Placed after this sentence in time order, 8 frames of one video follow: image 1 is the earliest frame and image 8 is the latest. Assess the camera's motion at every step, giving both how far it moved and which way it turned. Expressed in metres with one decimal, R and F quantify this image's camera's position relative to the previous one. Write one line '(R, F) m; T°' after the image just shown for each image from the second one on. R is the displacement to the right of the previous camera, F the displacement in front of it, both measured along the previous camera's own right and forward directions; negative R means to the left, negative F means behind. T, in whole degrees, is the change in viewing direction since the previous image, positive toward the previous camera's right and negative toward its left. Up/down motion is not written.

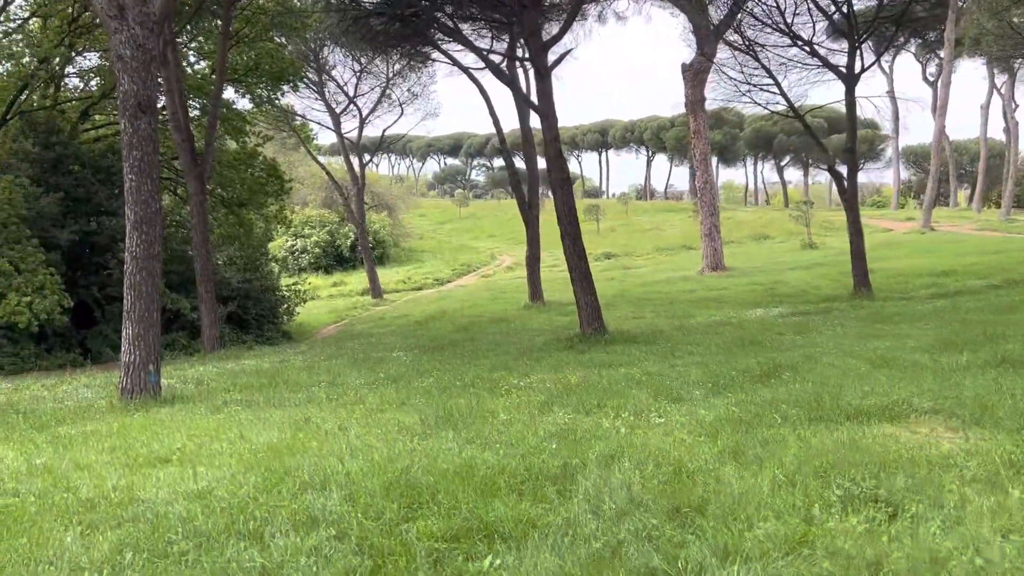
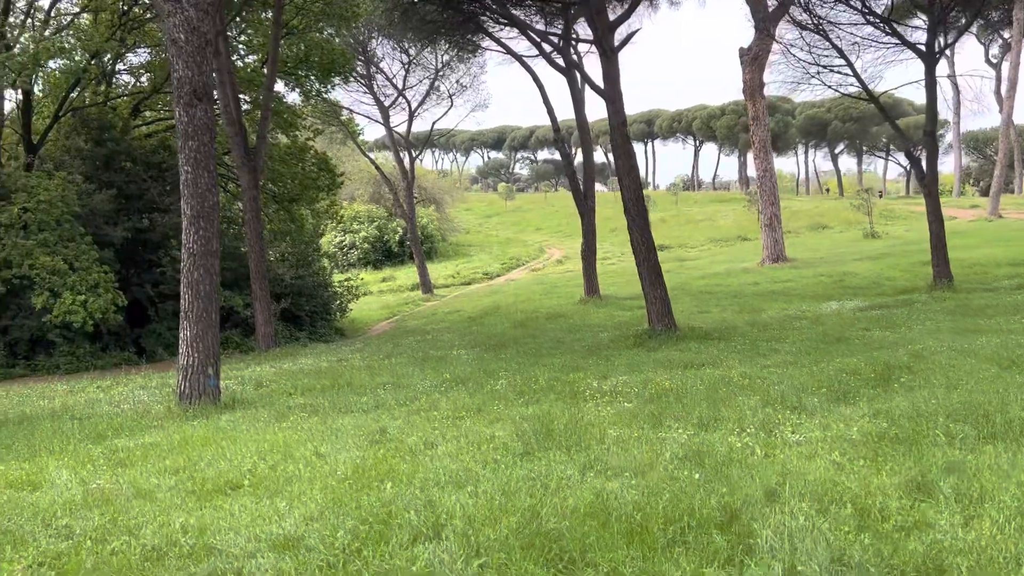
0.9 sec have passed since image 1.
(-0.4, +0.7) m; -3°
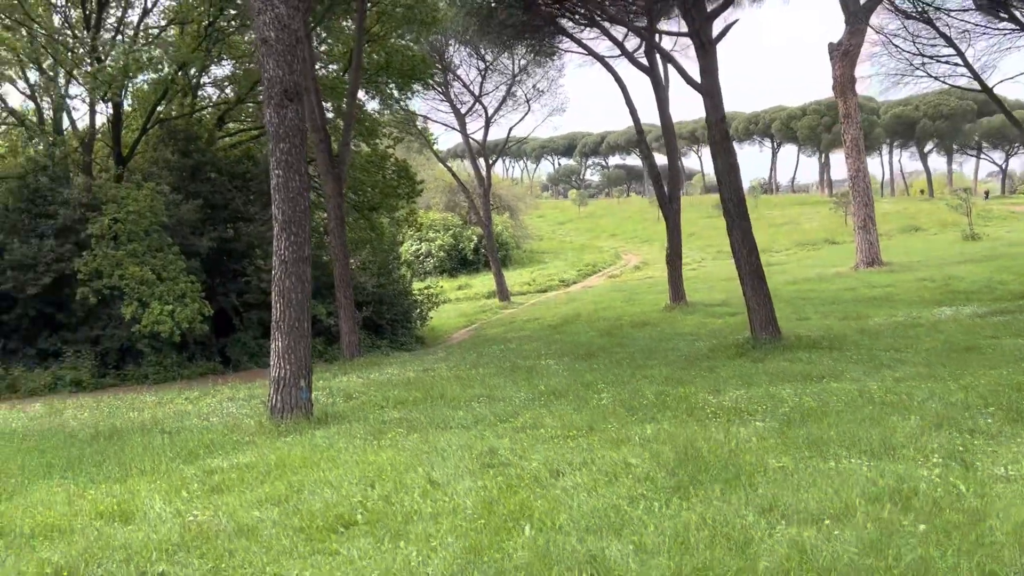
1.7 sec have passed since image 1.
(-0.4, +0.6) m; -5°
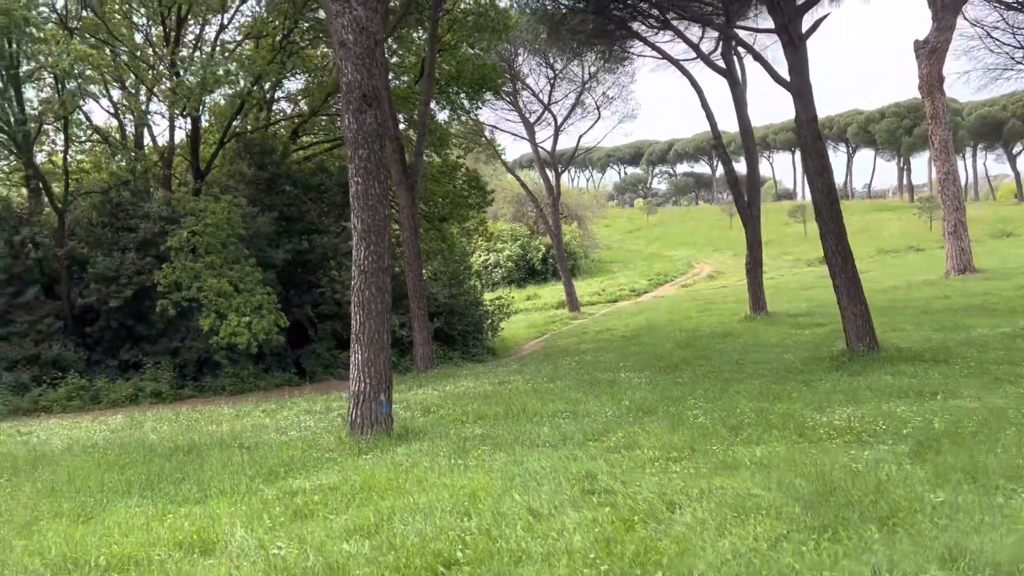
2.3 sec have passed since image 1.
(-0.2, +0.4) m; -4°
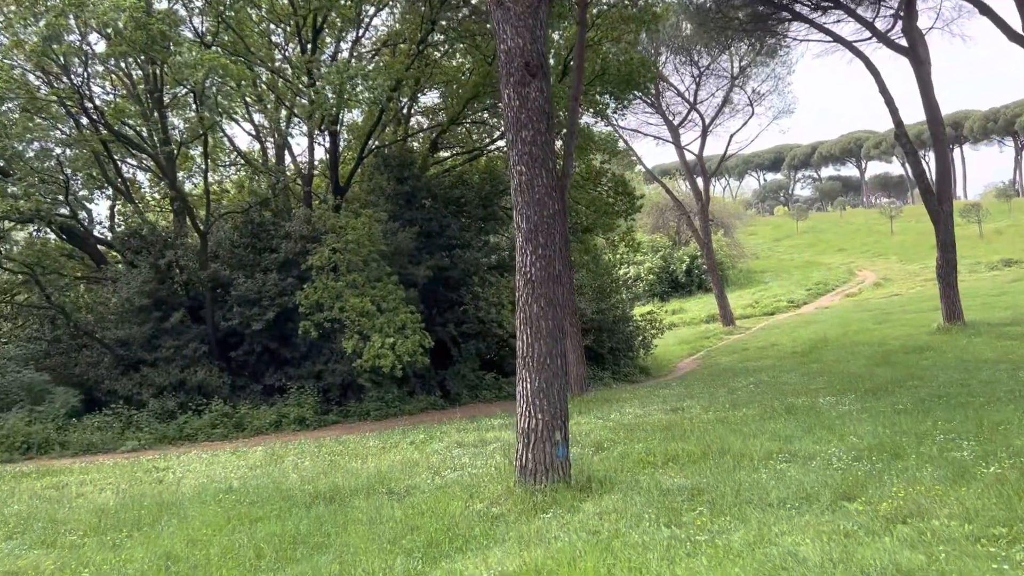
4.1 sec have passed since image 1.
(-0.6, +1.6) m; -9°
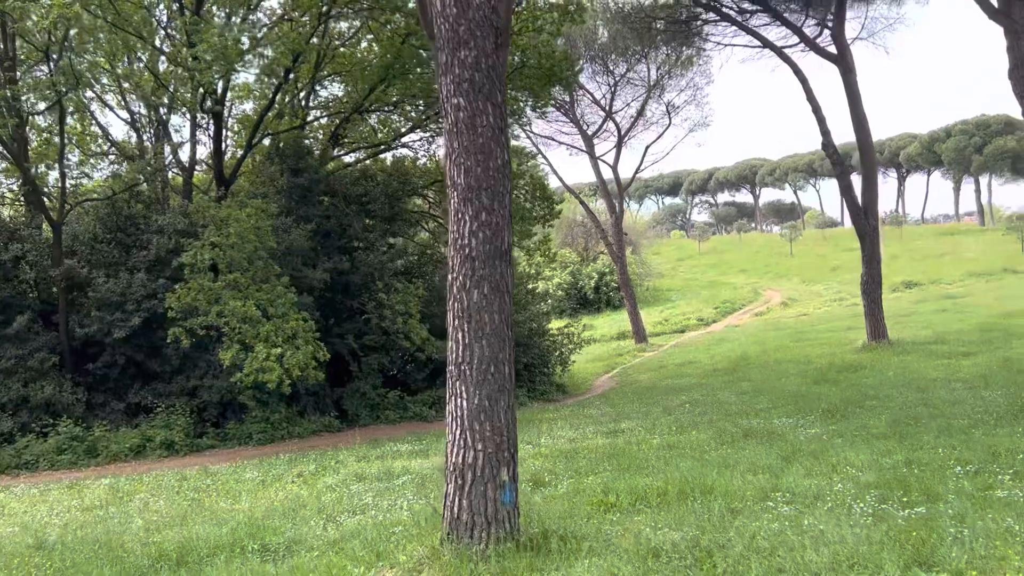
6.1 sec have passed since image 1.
(-0.2, +1.9) m; +7°
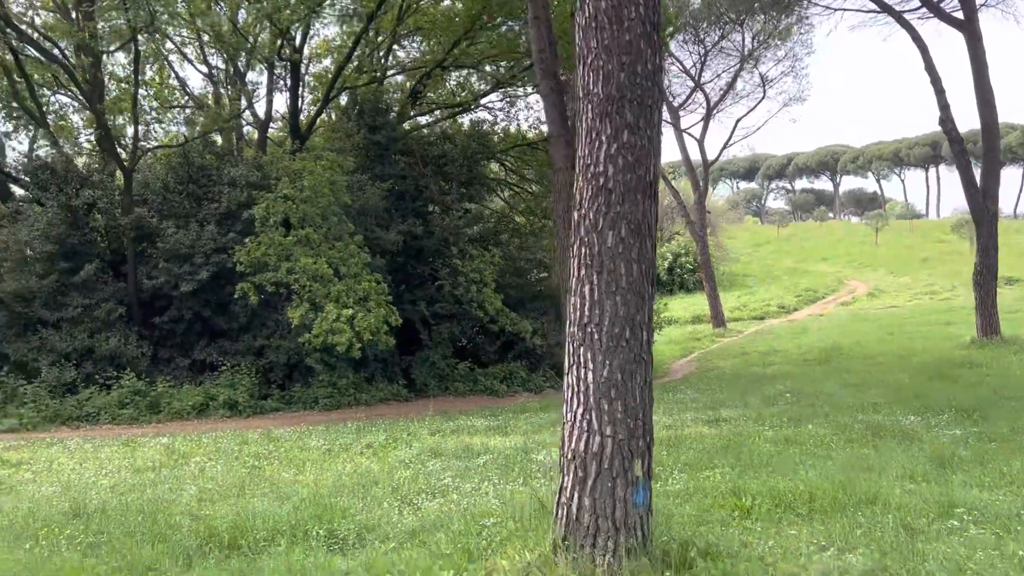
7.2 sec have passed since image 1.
(-0.3, +1.0) m; -4°
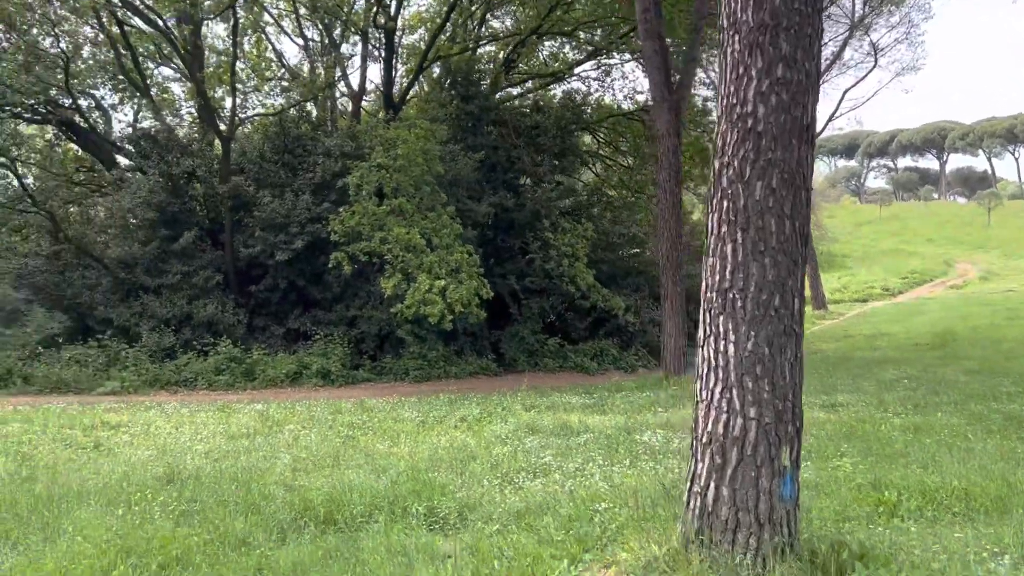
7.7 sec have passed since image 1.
(-0.2, +0.4) m; -6°
